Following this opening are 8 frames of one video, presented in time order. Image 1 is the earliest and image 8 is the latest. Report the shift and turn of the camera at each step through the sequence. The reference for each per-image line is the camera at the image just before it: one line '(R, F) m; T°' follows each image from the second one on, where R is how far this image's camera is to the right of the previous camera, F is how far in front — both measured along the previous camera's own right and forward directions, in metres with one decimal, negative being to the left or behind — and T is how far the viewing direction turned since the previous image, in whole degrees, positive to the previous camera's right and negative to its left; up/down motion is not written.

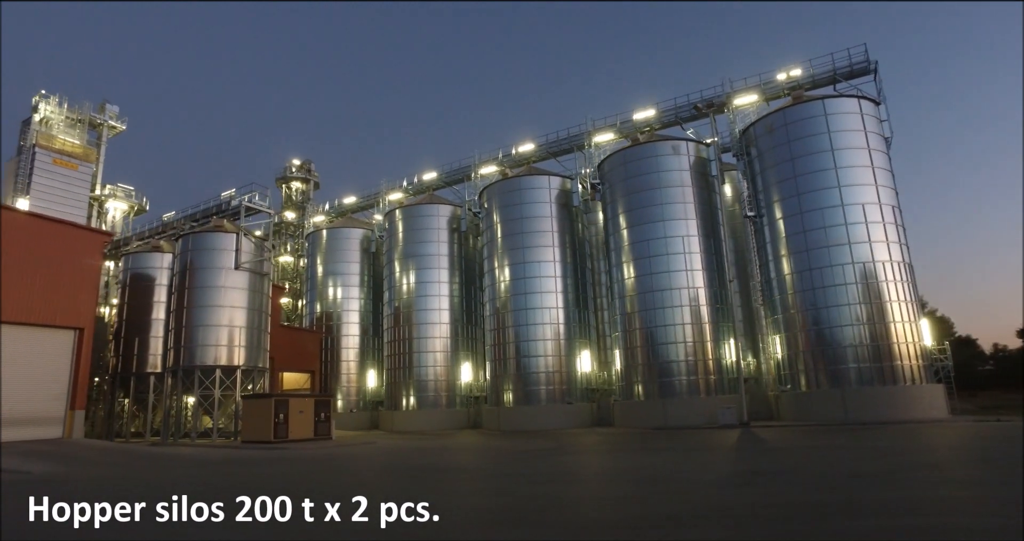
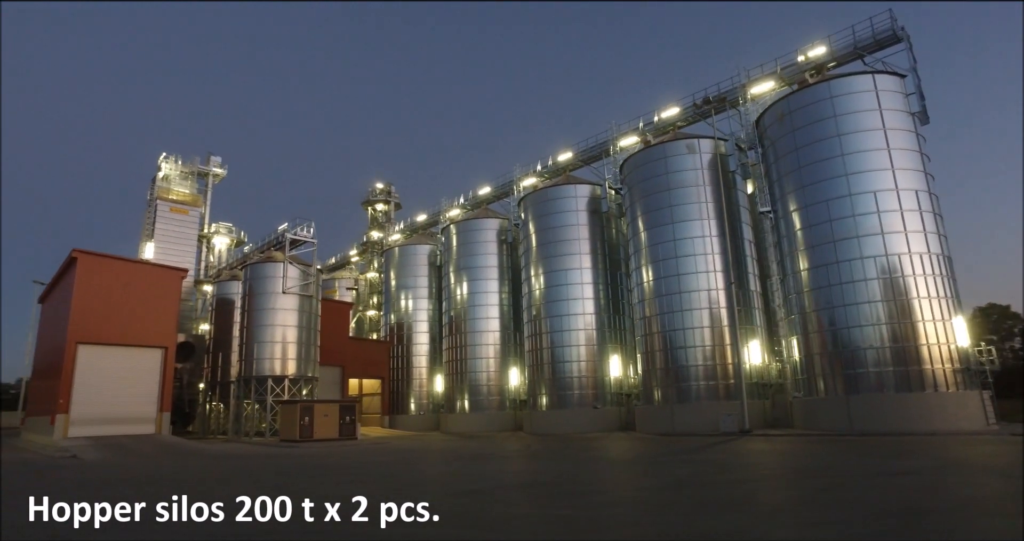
(+8.4, -0.6) m; -15°
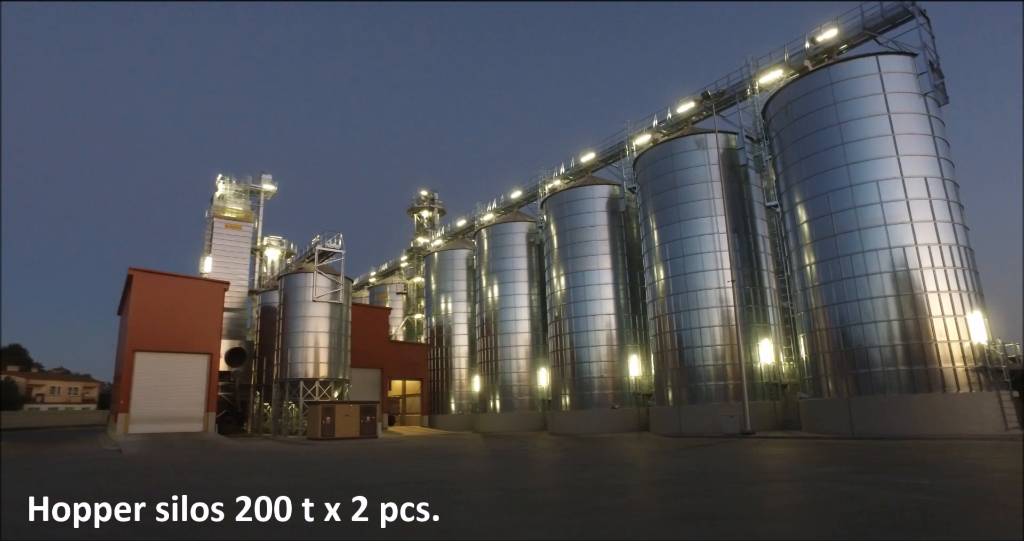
(+4.4, -0.4) m; -8°
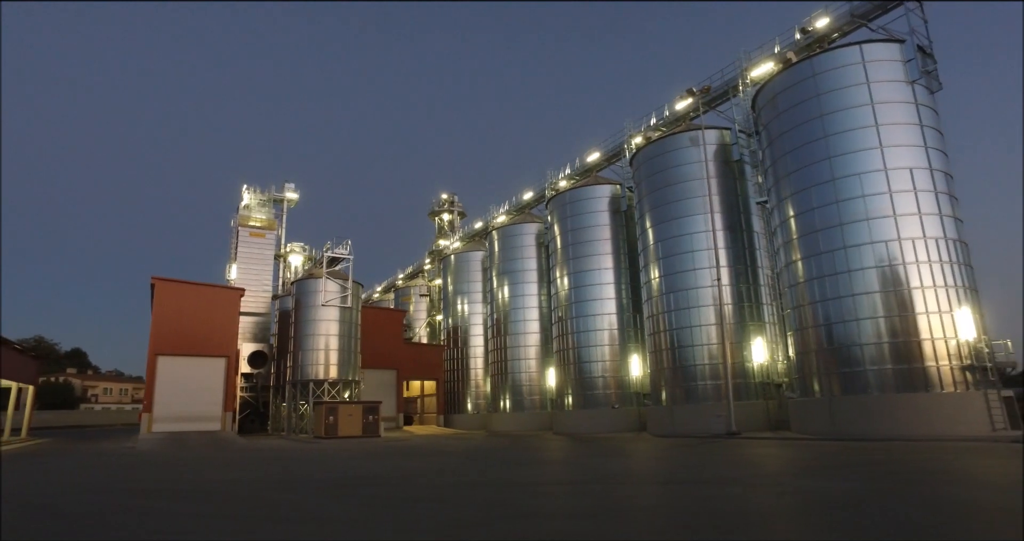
(+3.2, -0.3) m; -5°
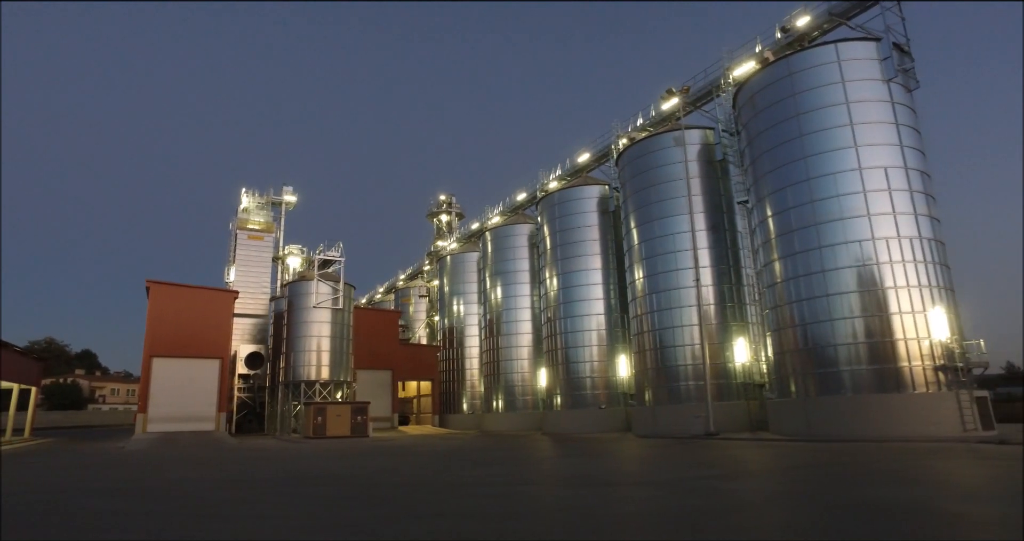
(+1.6, -0.2) m; -1°
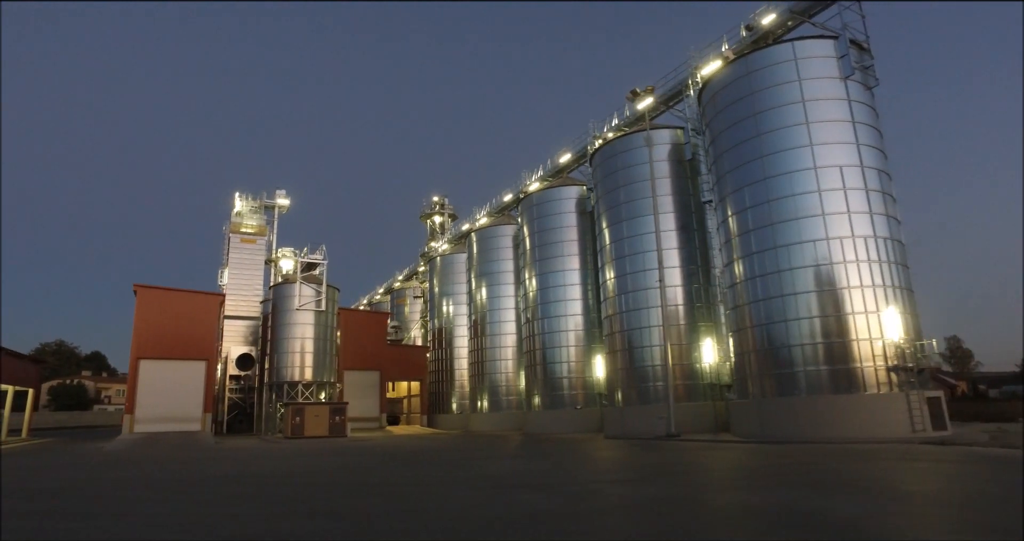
(+2.6, -0.2) m; -2°
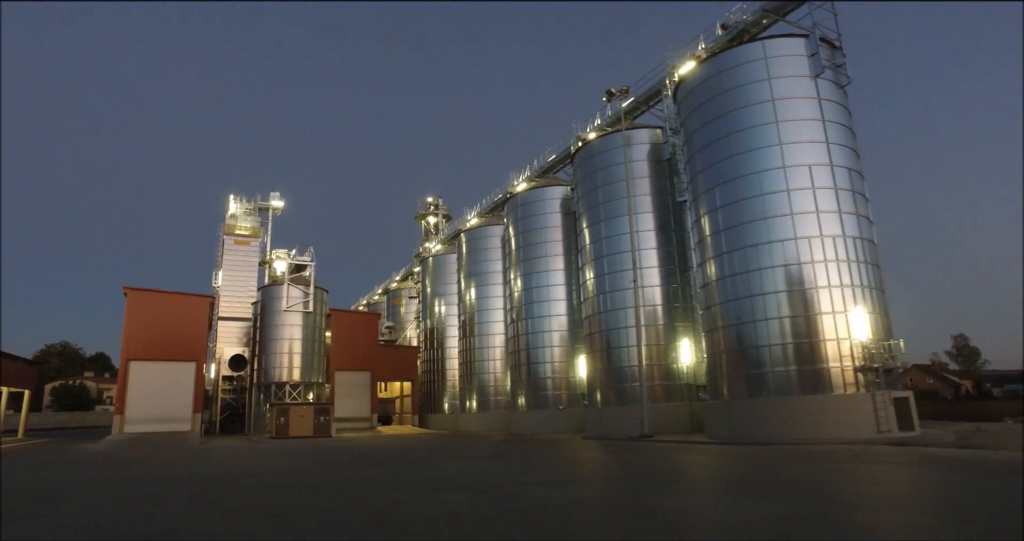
(+1.7, -0.1) m; -1°
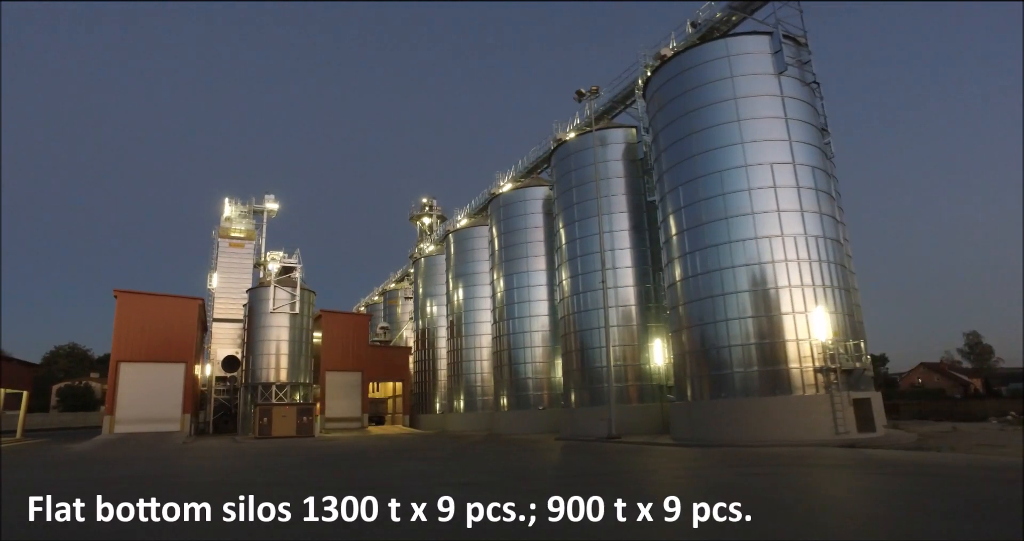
(+2.2, 0.0) m; -1°
